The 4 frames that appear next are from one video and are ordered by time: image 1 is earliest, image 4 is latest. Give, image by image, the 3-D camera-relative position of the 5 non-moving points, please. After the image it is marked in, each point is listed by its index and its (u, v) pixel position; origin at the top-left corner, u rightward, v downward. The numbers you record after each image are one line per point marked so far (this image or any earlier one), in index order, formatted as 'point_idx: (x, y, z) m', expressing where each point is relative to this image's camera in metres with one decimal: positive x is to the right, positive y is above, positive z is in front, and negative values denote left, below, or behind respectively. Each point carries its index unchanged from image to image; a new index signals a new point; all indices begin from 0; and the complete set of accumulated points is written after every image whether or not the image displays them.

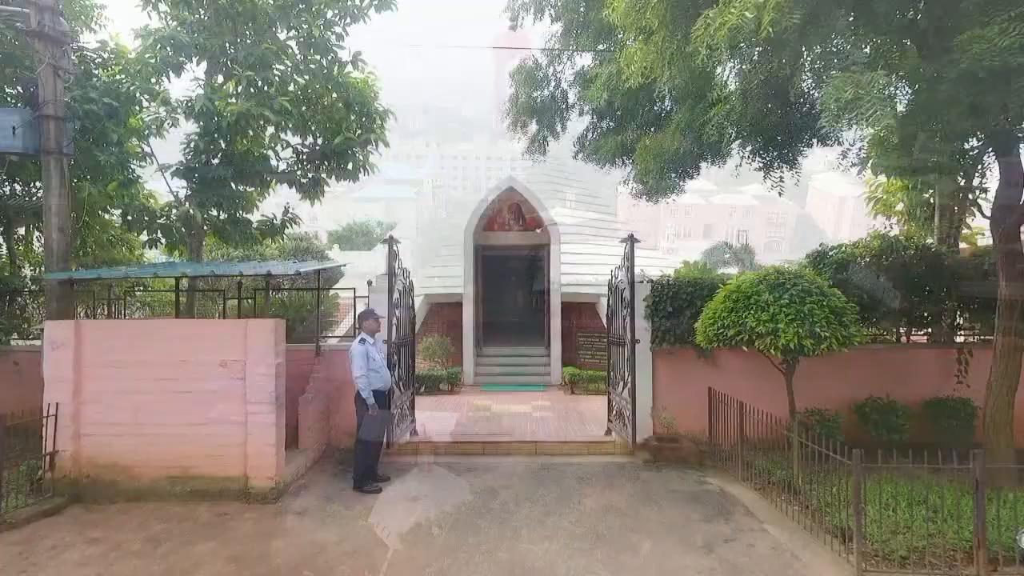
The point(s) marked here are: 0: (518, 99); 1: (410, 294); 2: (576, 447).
0: (+0.1, +2.4, +8.1) m
1: (-1.1, -0.1, +7.1) m
2: (+0.7, -1.7, +6.9) m
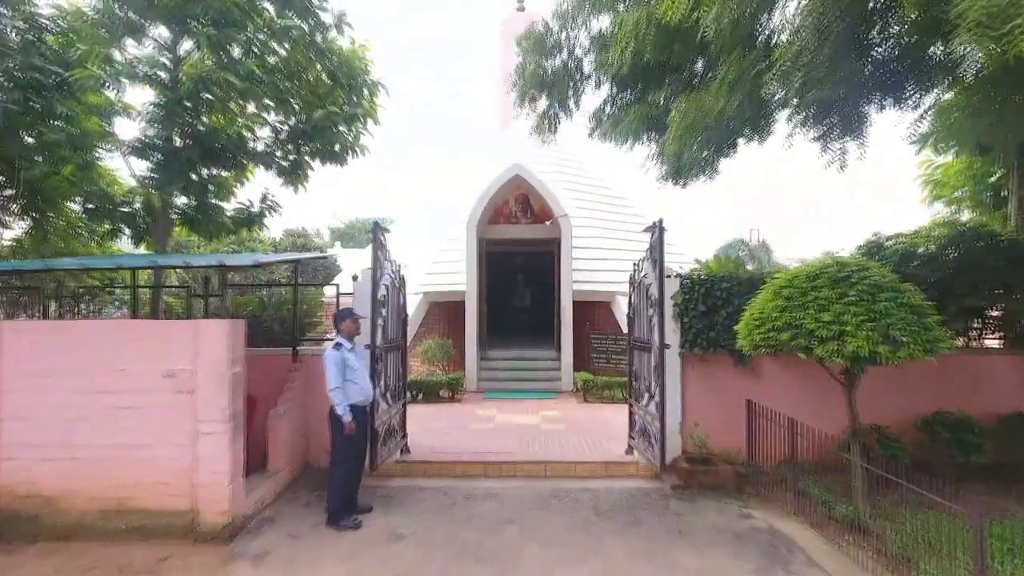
0: (+0.1, +2.4, +7.2) m
1: (-1.0, 0.0, +6.2) m
2: (+0.7, -1.6, +6.0) m
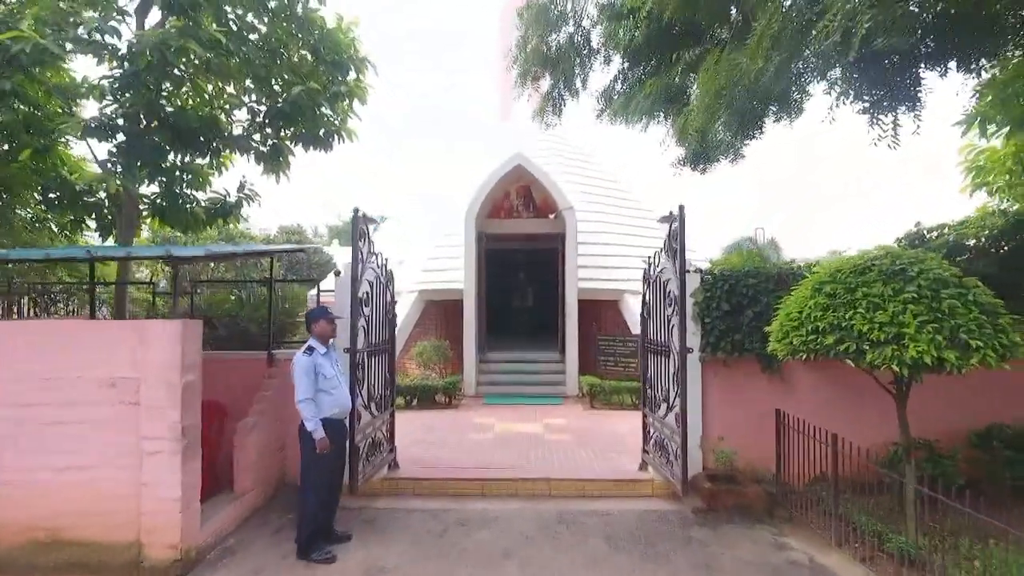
0: (+0.1, +2.4, +6.5) m
1: (-1.0, 0.0, +5.5) m
2: (+0.7, -1.6, +5.3) m
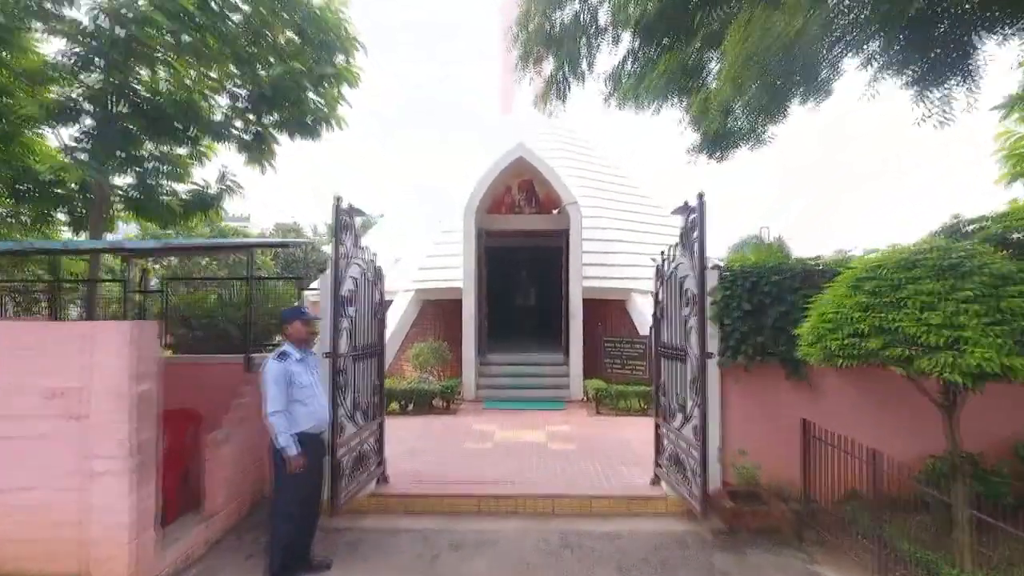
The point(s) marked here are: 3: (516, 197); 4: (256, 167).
0: (+0.2, +2.4, +6.0) m
1: (-1.0, 0.0, +5.0) m
2: (+0.7, -1.6, +4.8) m
3: (+0.1, +1.4, +10.4) m
4: (-2.6, +1.2, +6.6) m
